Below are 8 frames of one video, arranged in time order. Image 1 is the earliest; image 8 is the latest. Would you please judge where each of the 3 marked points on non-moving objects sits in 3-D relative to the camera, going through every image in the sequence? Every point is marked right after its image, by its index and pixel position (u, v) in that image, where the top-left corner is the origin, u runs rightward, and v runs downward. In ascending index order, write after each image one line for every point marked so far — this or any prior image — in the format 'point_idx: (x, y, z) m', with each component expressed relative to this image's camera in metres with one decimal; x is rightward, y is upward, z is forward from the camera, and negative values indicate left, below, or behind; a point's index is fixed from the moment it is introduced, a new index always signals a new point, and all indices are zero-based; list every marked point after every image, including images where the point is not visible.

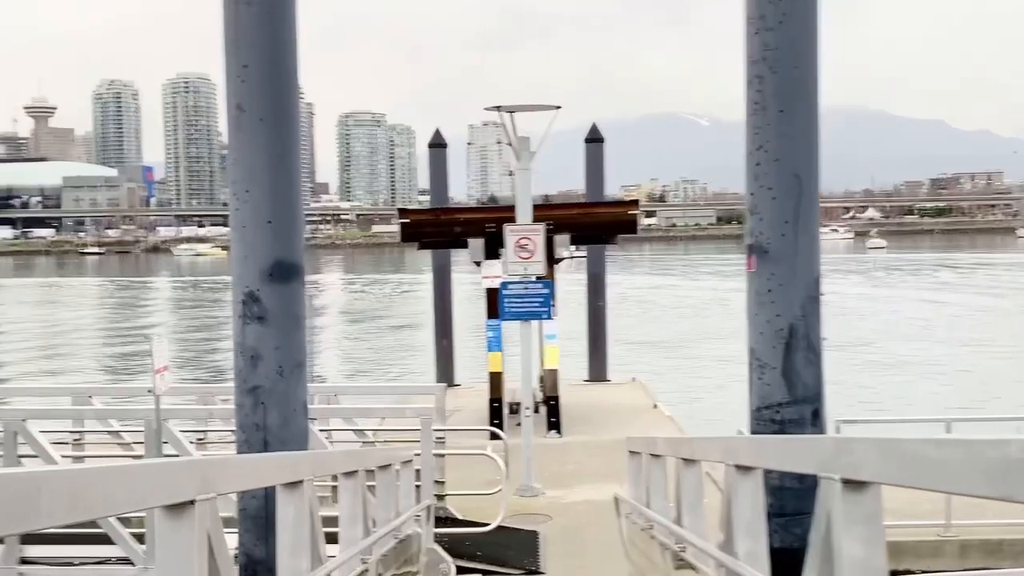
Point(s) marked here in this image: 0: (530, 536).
0: (+0.2, -2.1, +8.5) m
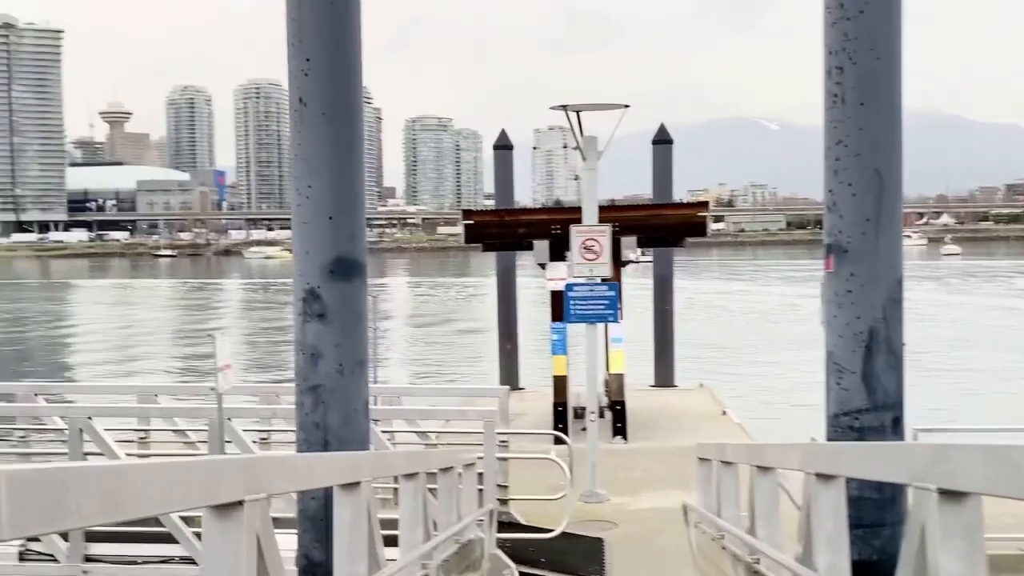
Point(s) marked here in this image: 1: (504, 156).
0: (+0.7, -2.1, +8.4) m
1: (-0.1, +2.3, +17.3) m
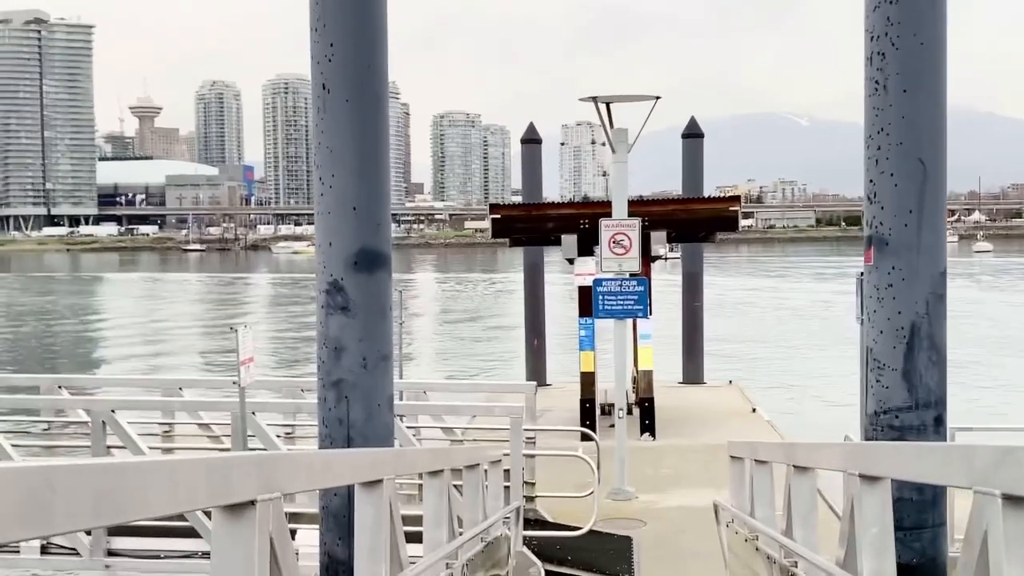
0: (+0.9, -2.1, +8.2) m
1: (+0.3, +2.3, +17.1) m
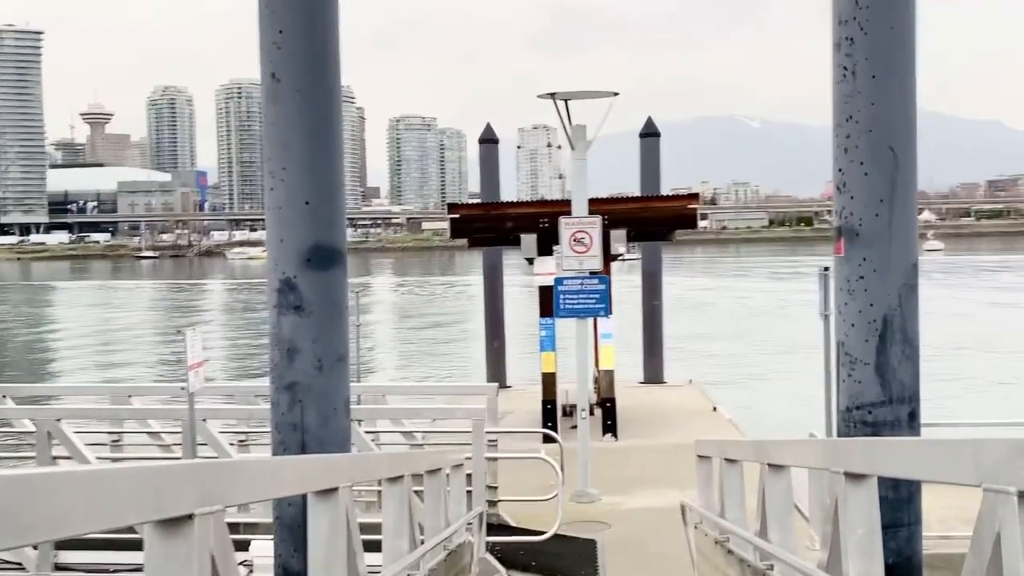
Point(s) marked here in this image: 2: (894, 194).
0: (+0.6, -2.1, +8.1) m
1: (-0.4, +2.3, +17.0) m
2: (+1.7, +0.4, +4.3) m
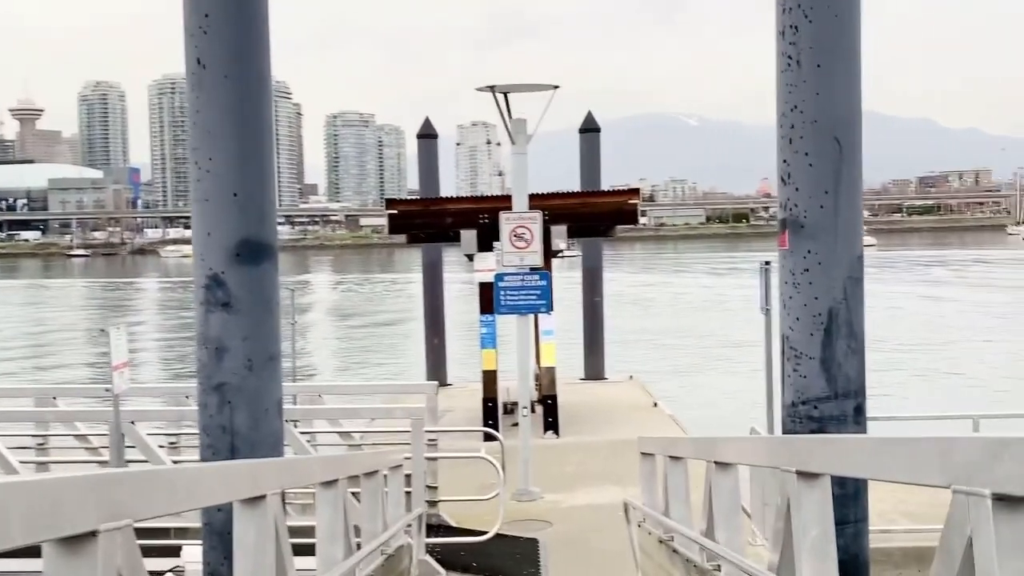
0: (+0.1, -2.0, +7.9) m
1: (-1.4, +2.4, +16.8) m
2: (+1.4, +0.4, +4.3) m
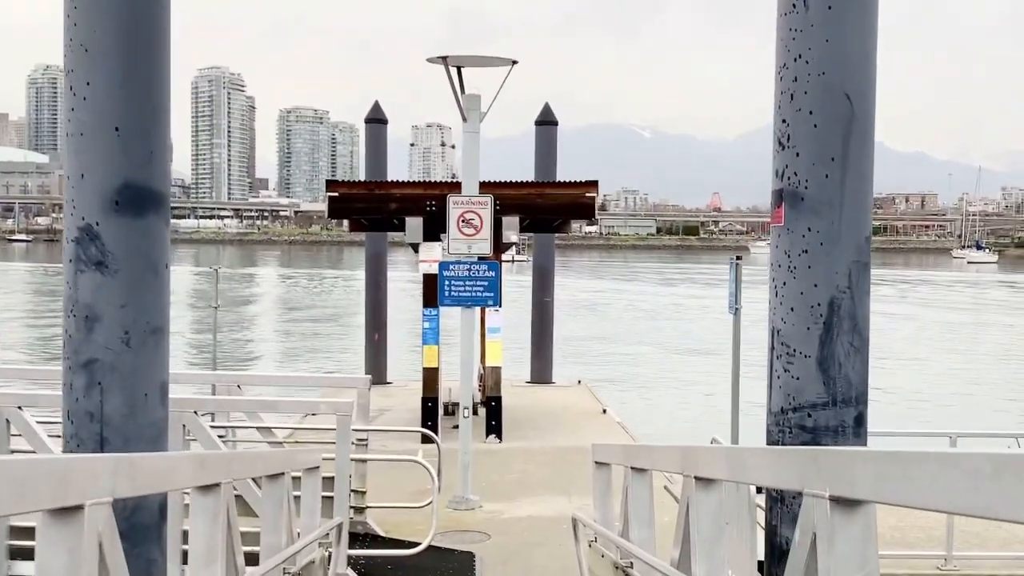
0: (-0.3, -1.9, +7.2) m
1: (-2.2, +2.5, +15.9) m
2: (+1.2, +0.5, +3.6) m
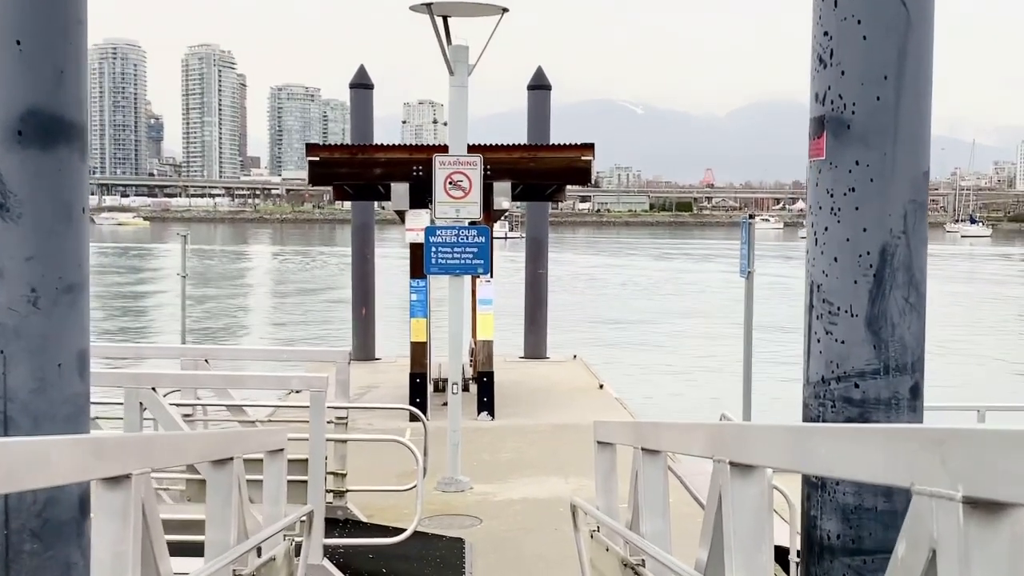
0: (-0.4, -1.7, +6.6) m
1: (-2.3, +2.9, +15.2) m
2: (+1.2, +0.7, +3.0) m
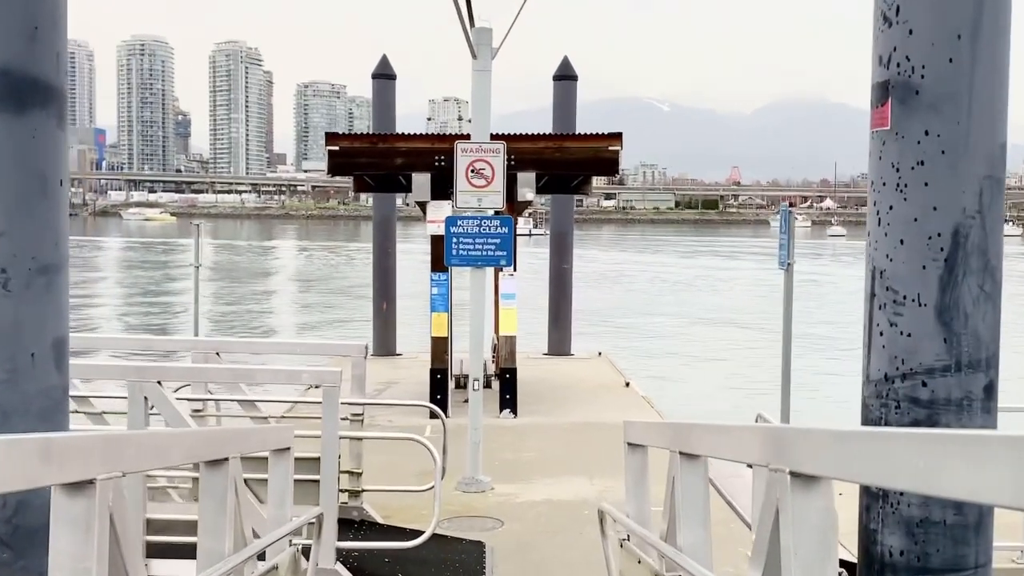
0: (-0.2, -1.6, +6.3) m
1: (-1.9, +3.0, +15.0) m
2: (+1.2, +0.7, +2.6) m
